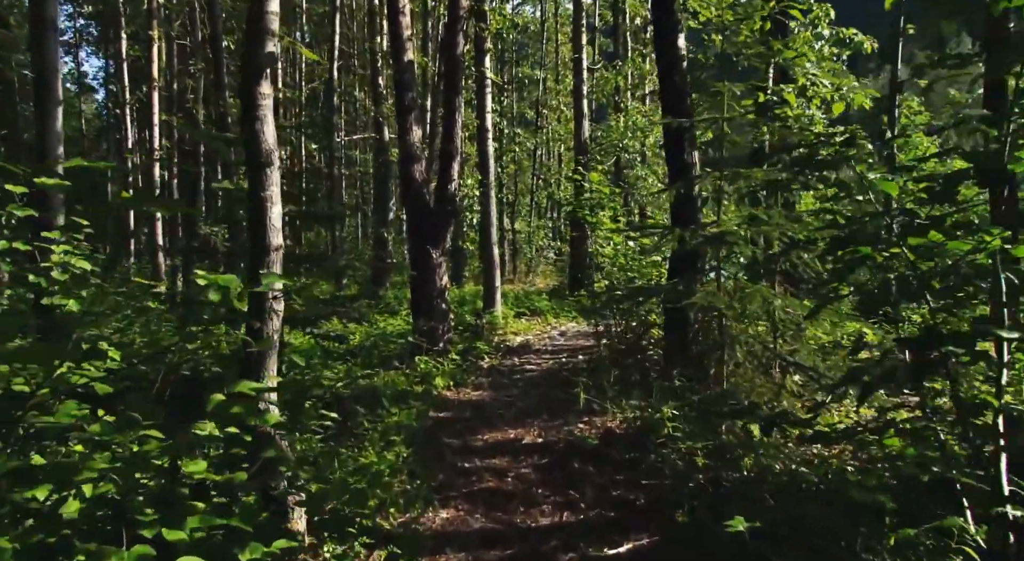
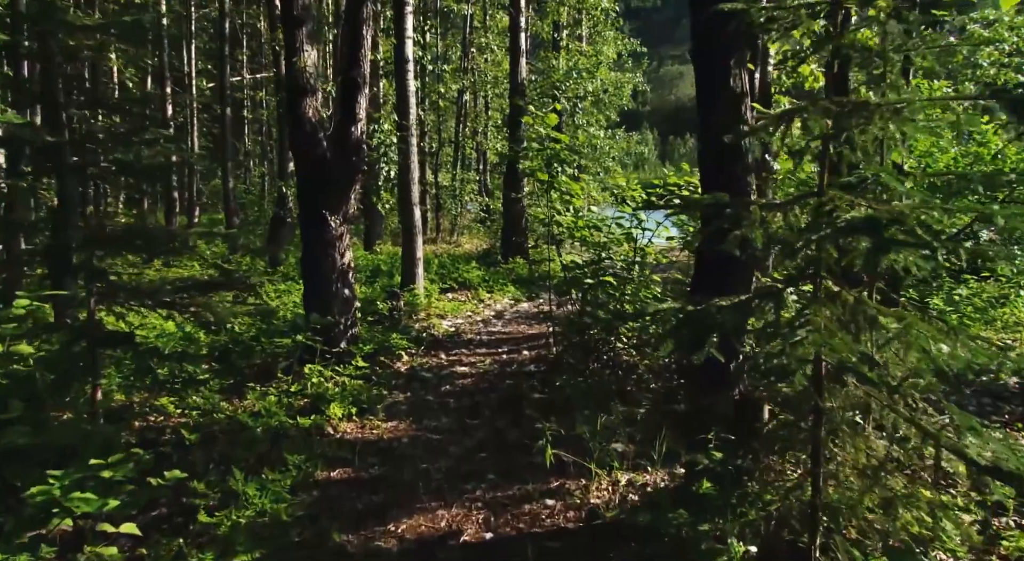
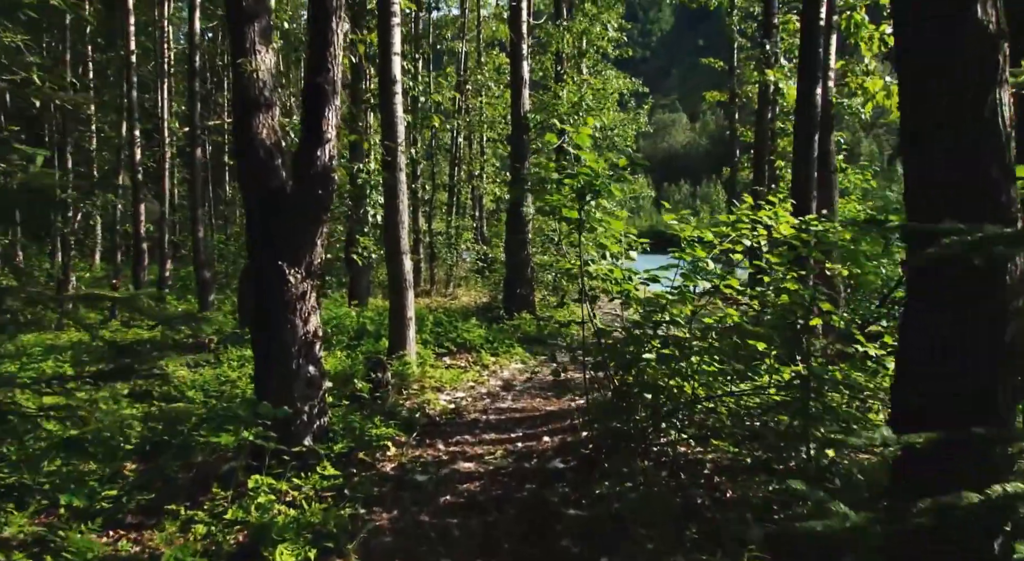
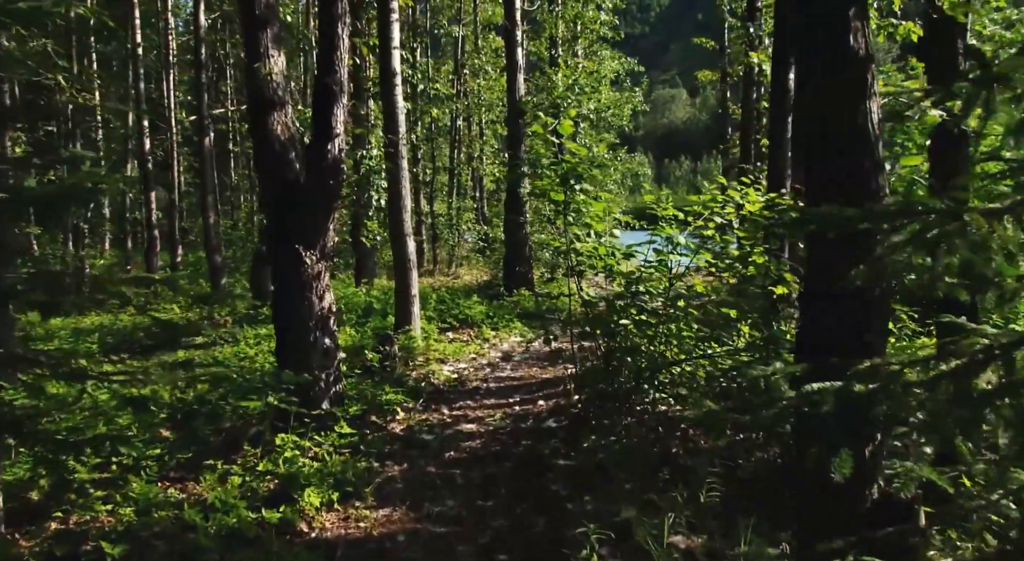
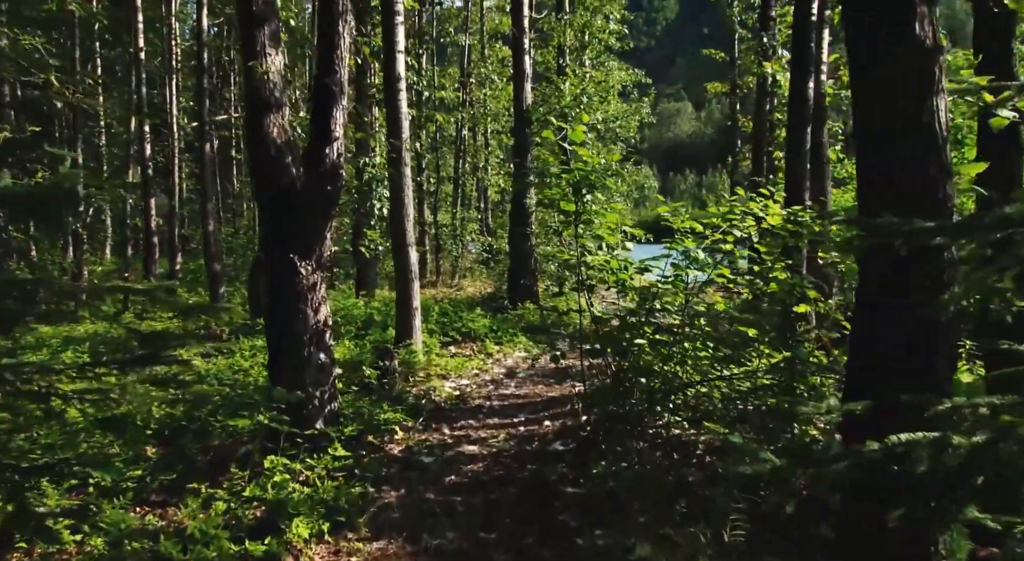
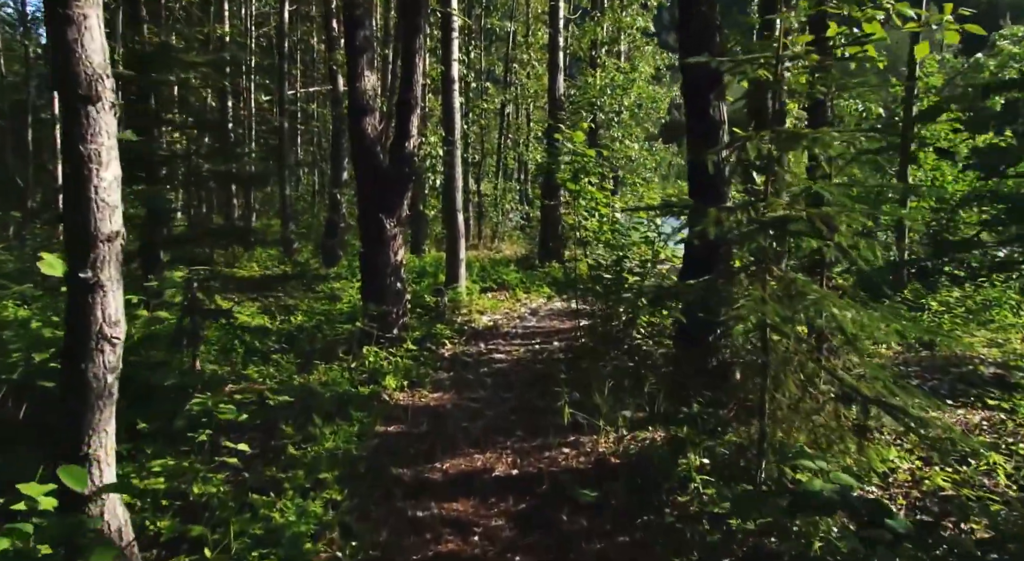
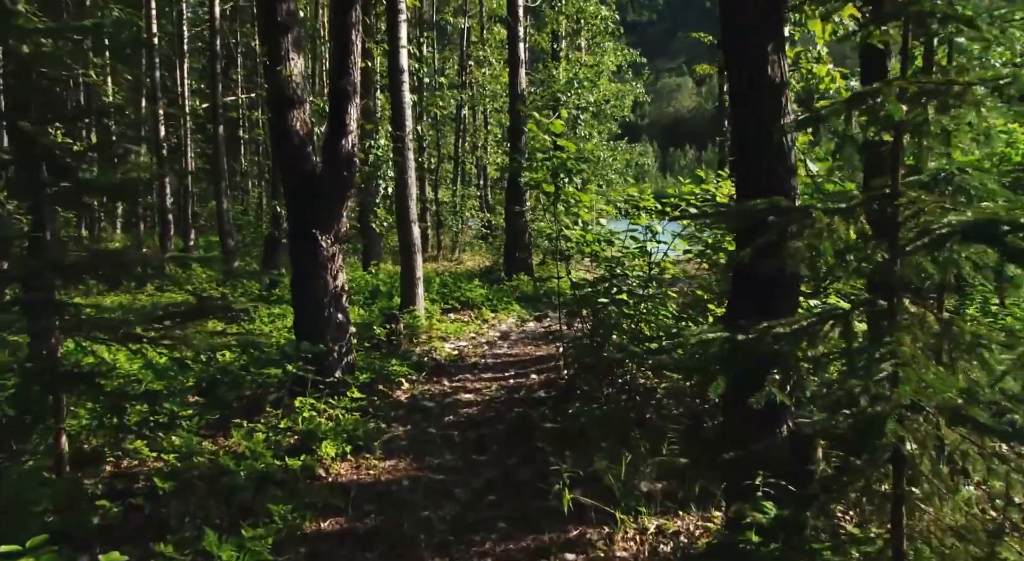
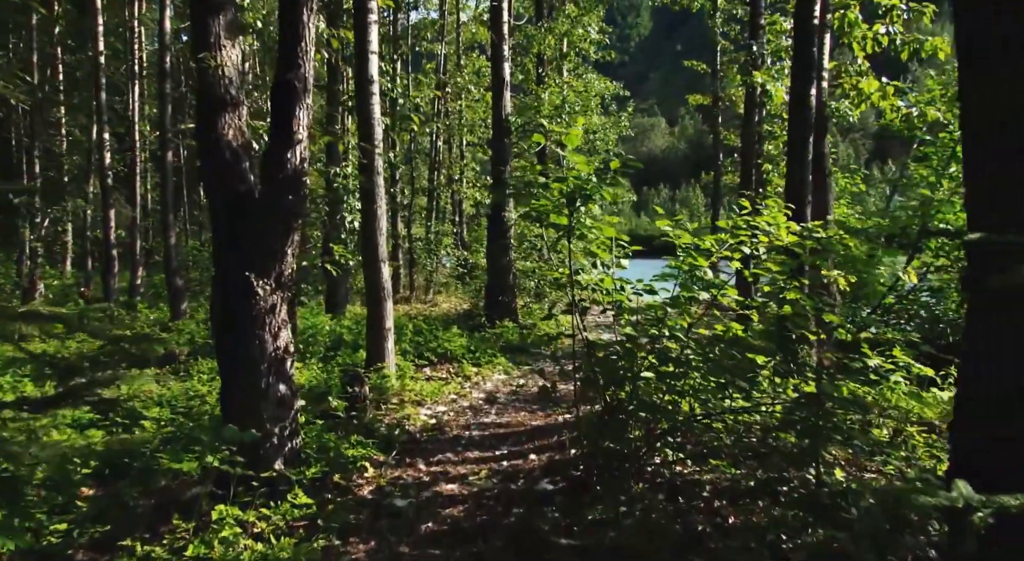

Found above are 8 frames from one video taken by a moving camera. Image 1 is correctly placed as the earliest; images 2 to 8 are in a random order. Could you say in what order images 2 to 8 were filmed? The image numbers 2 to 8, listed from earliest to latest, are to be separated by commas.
6, 2, 7, 4, 5, 3, 8
